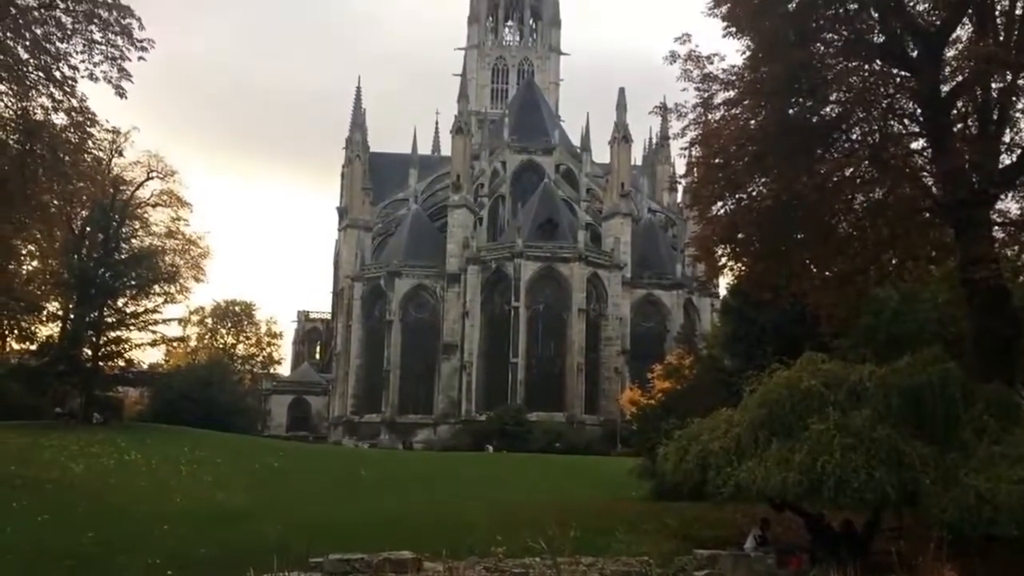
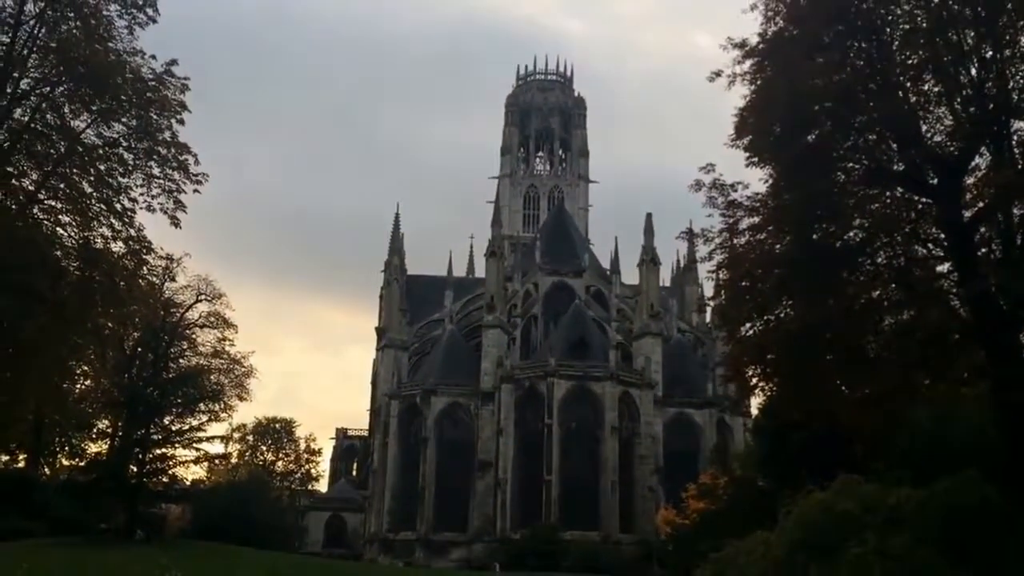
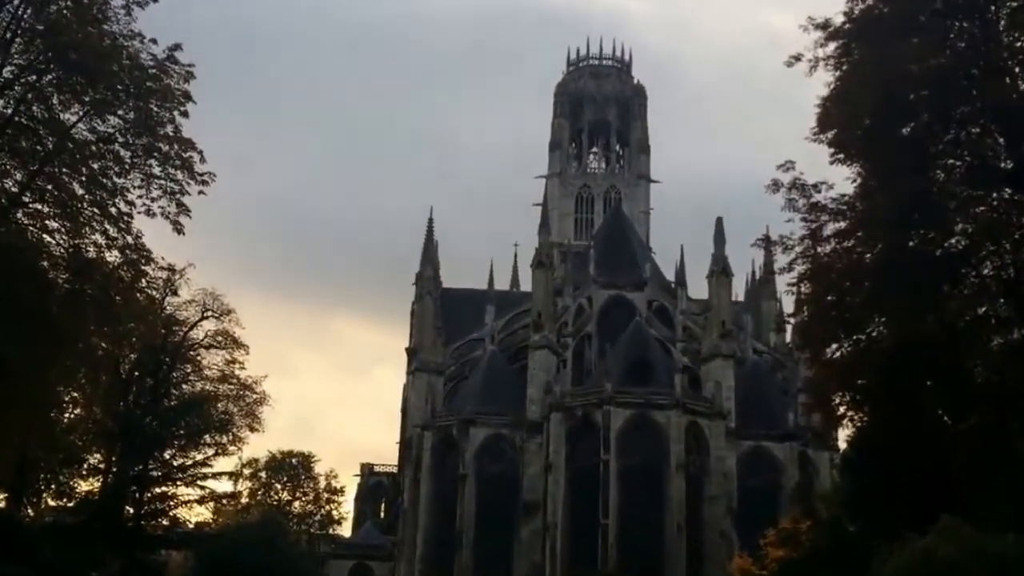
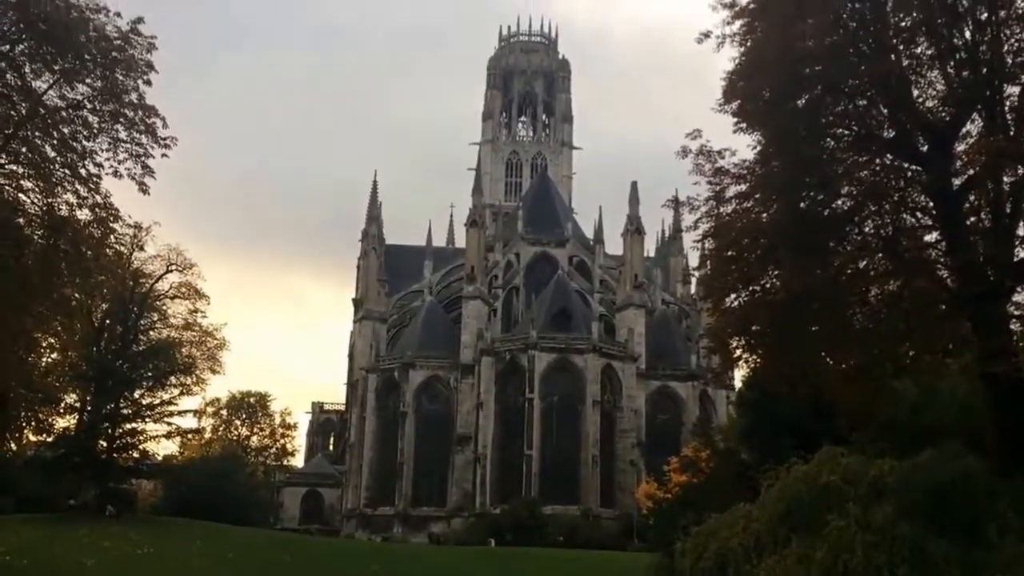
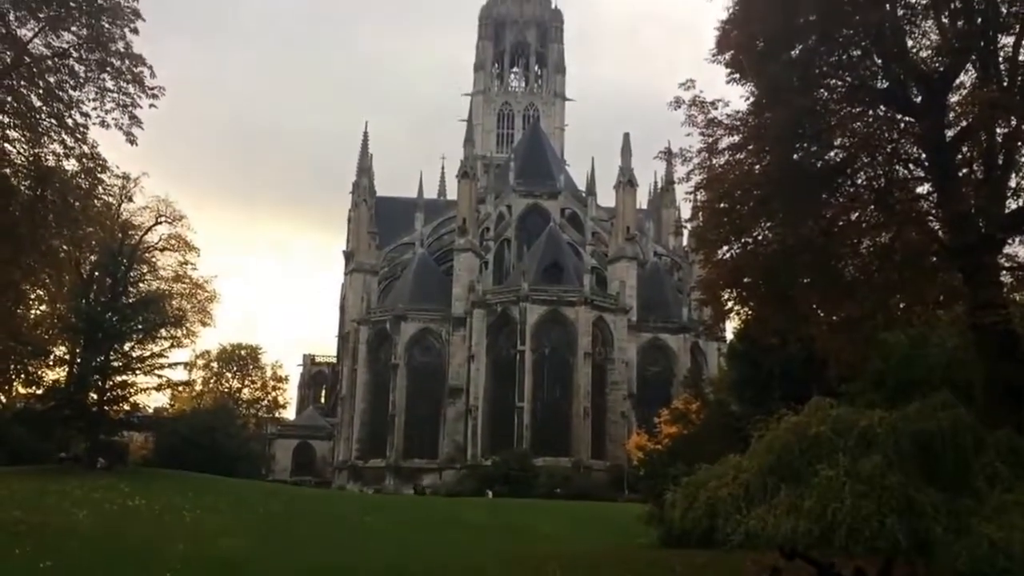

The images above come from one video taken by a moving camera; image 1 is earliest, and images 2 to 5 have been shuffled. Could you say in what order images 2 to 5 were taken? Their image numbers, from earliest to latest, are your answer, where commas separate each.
5, 4, 2, 3
